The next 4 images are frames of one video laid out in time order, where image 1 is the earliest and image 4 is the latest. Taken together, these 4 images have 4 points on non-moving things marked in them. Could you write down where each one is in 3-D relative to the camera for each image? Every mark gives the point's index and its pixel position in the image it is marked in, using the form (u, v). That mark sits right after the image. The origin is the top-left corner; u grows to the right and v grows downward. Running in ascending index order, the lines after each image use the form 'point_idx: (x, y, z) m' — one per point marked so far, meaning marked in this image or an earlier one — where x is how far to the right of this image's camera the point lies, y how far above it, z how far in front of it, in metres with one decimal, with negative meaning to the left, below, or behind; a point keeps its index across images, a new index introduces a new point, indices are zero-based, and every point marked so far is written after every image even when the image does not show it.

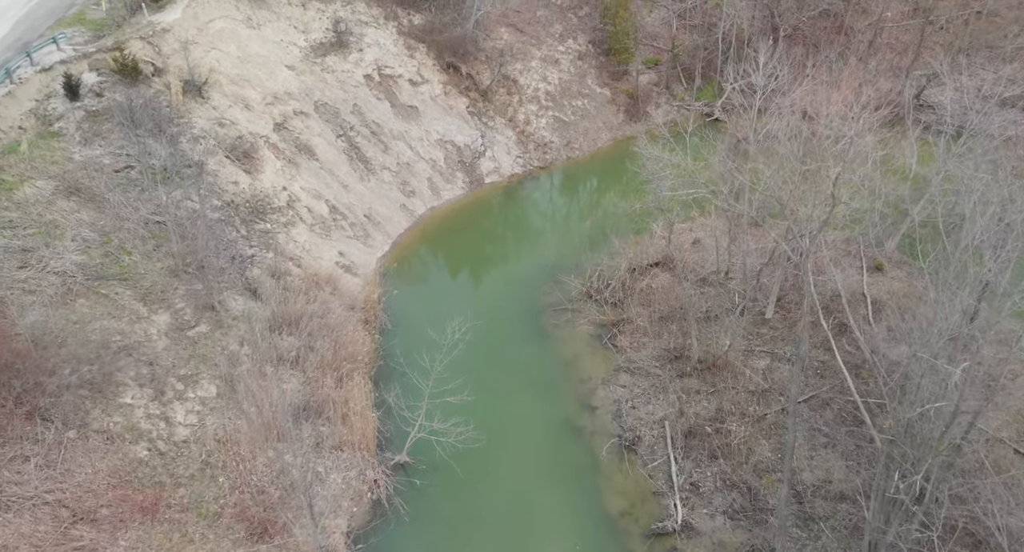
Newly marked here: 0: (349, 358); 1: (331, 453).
0: (-4.3, -2.2, +18.9) m
1: (-4.2, -4.0, +16.5) m
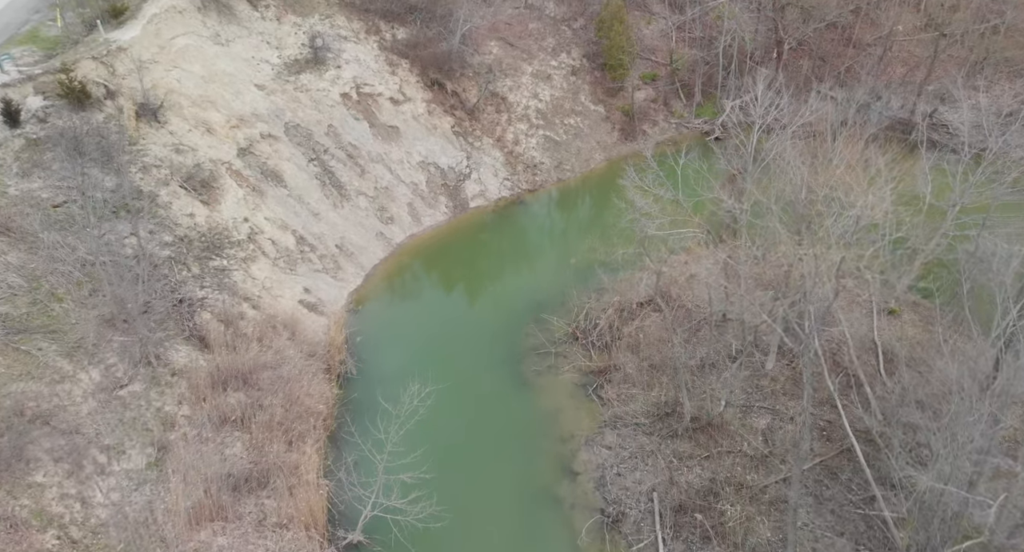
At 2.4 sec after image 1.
0: (-5.0, -3.3, +17.1) m
1: (-4.8, -5.2, +14.6) m
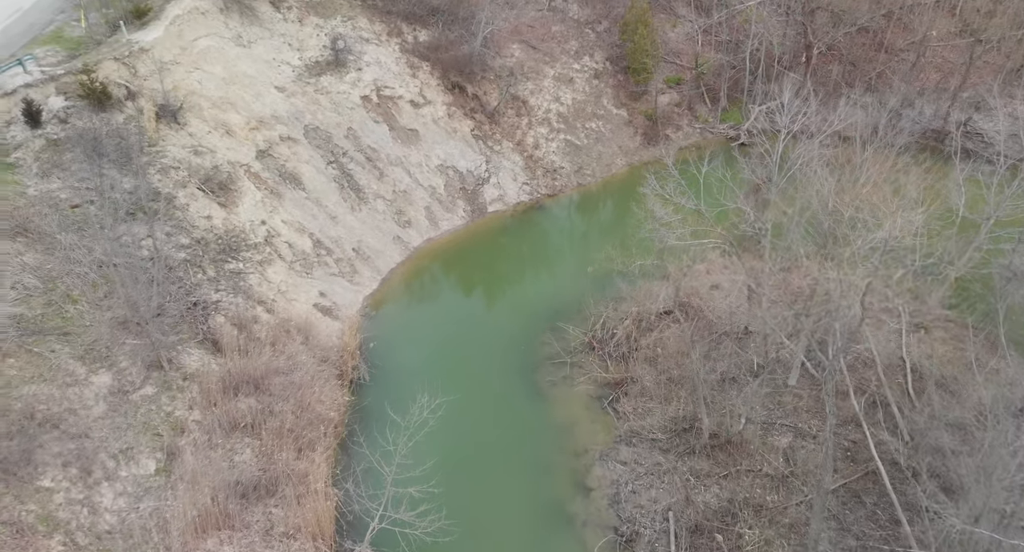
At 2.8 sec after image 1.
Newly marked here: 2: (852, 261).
0: (-4.7, -3.5, +16.9) m
1: (-4.6, -5.3, +14.5) m
2: (+7.8, +0.4, +16.6) m
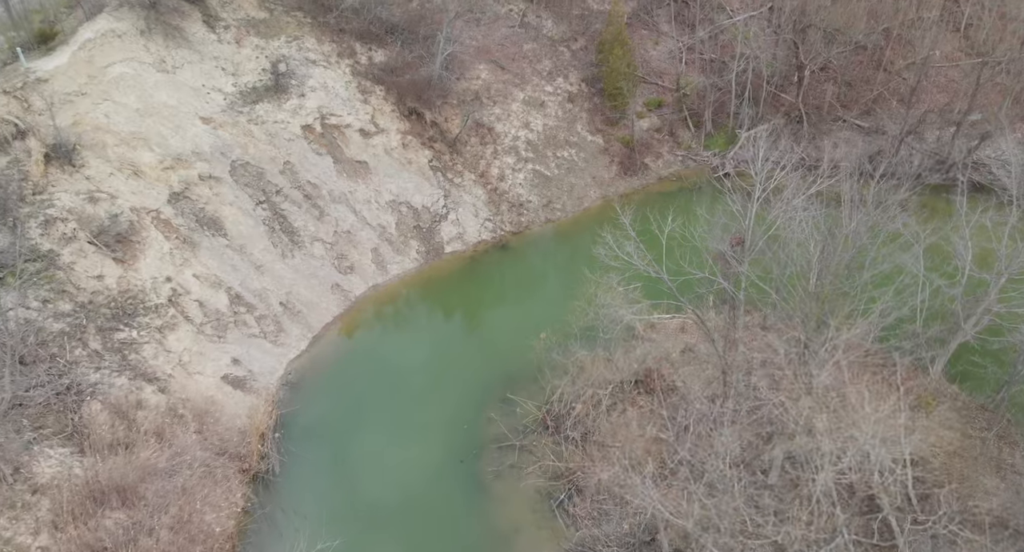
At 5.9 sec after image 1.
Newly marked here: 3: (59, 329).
0: (-6.2, -5.2, +14.0) m
1: (-6.1, -7.0, +11.6) m
2: (+6.3, -1.3, +13.7) m
3: (-10.4, -1.2, +16.5) m
